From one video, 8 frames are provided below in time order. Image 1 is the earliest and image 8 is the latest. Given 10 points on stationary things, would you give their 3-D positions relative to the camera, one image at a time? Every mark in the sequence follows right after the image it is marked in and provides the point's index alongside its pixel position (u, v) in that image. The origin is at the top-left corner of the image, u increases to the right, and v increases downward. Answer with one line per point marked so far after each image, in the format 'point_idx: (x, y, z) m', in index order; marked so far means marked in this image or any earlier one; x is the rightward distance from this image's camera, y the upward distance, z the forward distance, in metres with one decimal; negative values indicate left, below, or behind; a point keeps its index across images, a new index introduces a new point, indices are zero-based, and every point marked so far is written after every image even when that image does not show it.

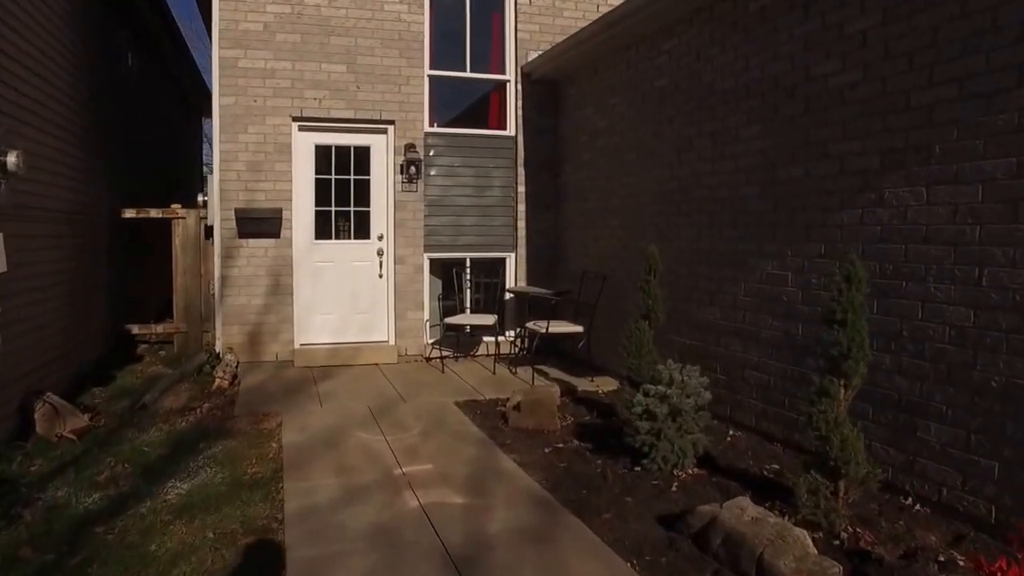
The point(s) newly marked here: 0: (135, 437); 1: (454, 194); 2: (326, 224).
0: (-2.6, -1.0, +5.5) m
1: (-0.6, +0.9, +7.8) m
2: (-1.8, +0.6, +7.6) m
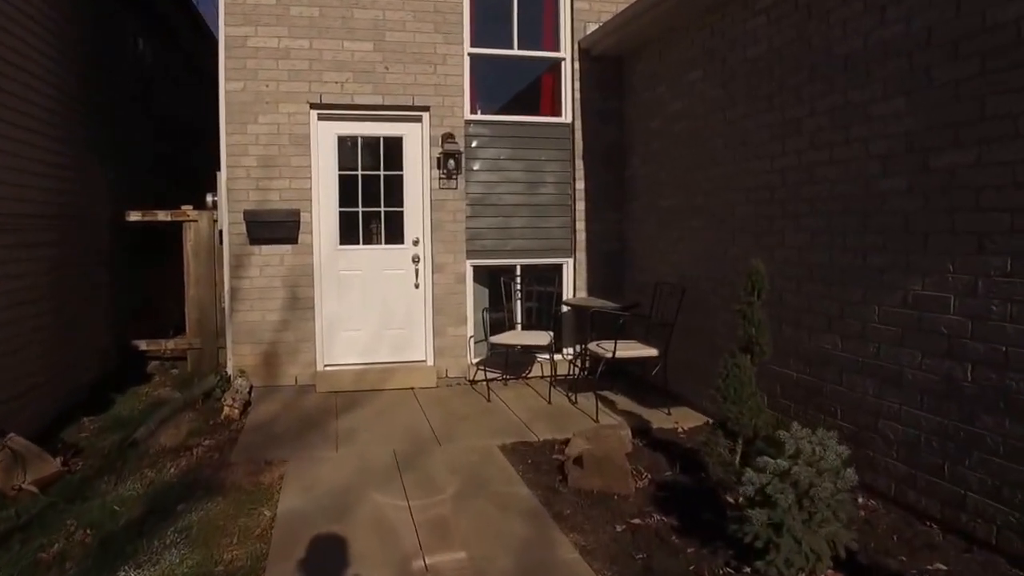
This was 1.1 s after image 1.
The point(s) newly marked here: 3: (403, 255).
0: (-2.3, -1.2, +4.5) m
1: (-0.1, +0.8, +6.7) m
2: (-1.3, +0.5, +6.5) m
3: (-0.9, +0.3, +6.6) m
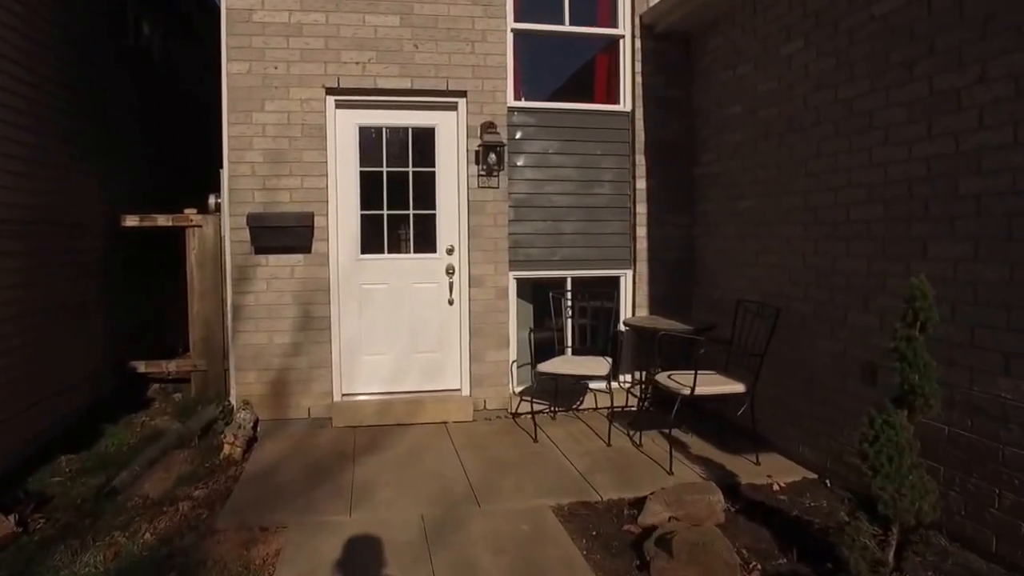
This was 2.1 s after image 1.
0: (-2.0, -1.3, +3.6) m
1: (+0.3, +0.7, +5.7) m
2: (-0.9, +0.4, +5.6) m
3: (-0.6, +0.2, +5.7) m
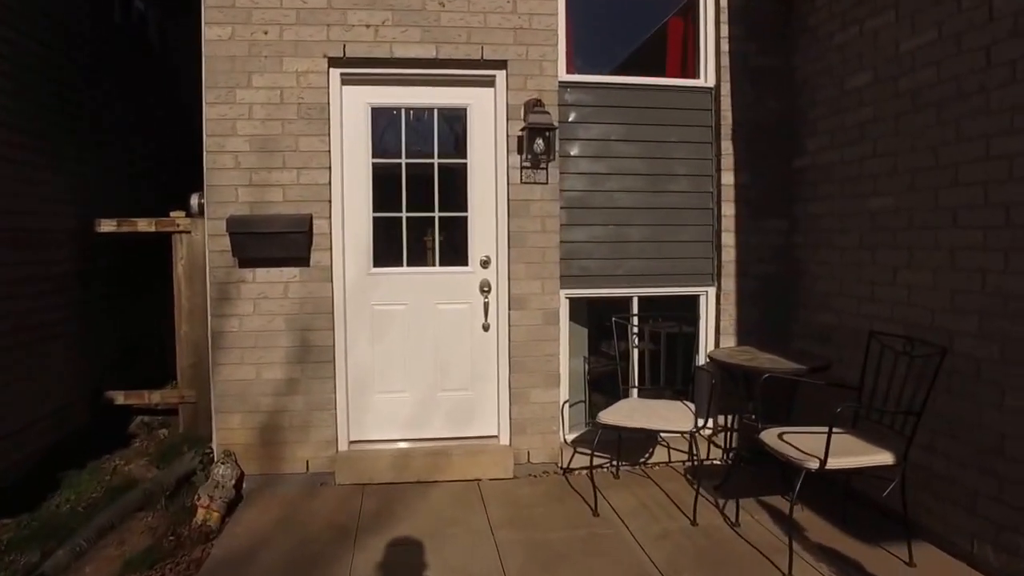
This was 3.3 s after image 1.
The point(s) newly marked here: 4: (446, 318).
0: (-1.8, -1.4, +2.5) m
1: (+0.6, +0.6, +4.5) m
2: (-0.6, +0.3, +4.4) m
3: (-0.3, 0.0, +4.5) m
4: (-0.4, -0.2, +4.5) m
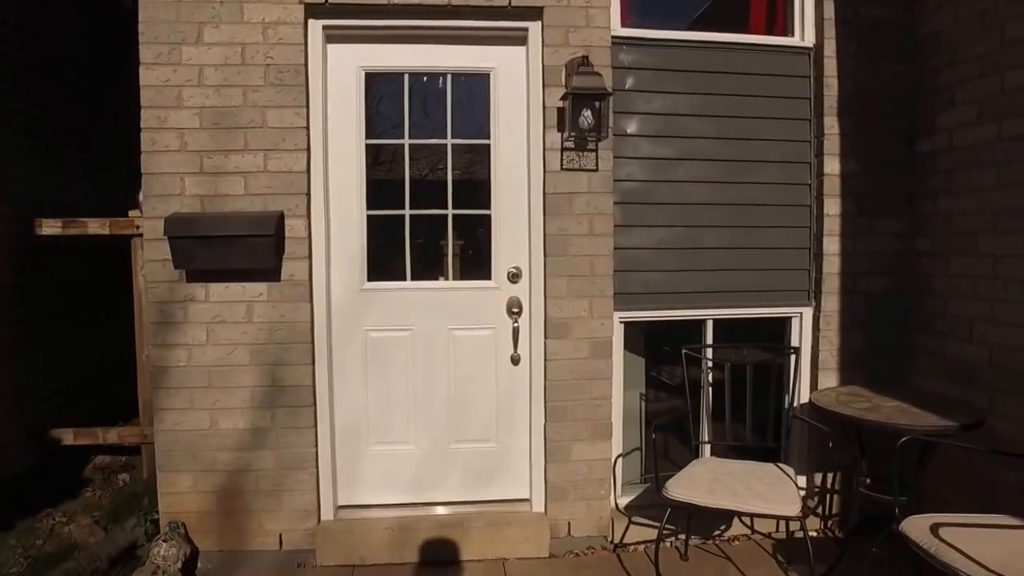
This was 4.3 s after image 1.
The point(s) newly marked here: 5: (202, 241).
0: (-1.8, -1.4, +1.5) m
1: (+0.7, +0.5, +3.4) m
2: (-0.5, +0.2, +3.4) m
3: (-0.1, -0.1, +3.4) m
4: (-0.2, -0.3, +3.4) m
5: (-1.2, +0.2, +3.1) m
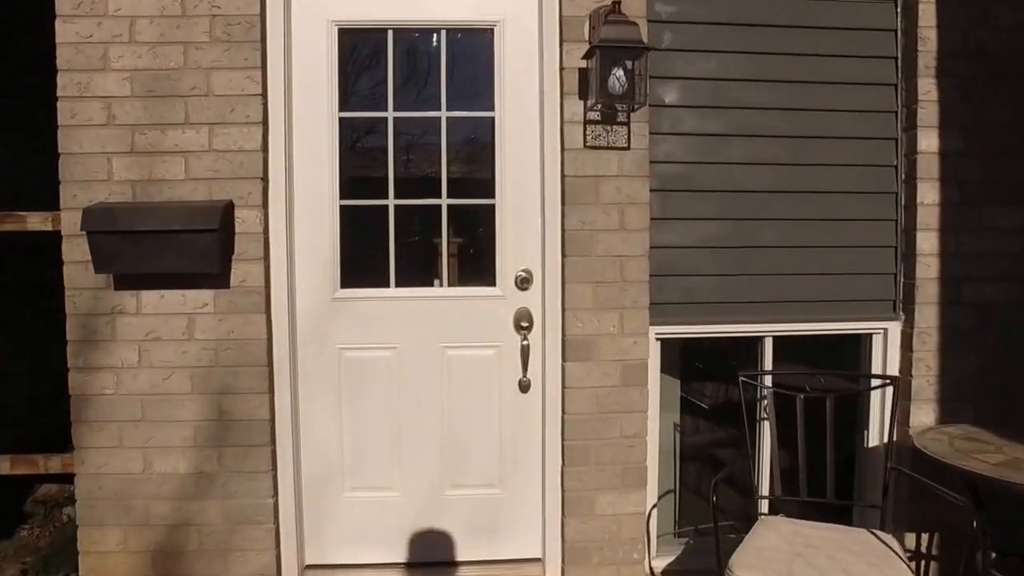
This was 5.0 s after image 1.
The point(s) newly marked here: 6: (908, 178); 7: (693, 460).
0: (-1.8, -1.5, +0.8) m
1: (+0.7, +0.4, +2.7) m
2: (-0.5, +0.1, +2.7) m
3: (-0.1, -0.1, +2.8) m
4: (-0.2, -0.3, +2.8) m
5: (-1.2, +0.2, +2.5) m
6: (+1.4, +0.4, +2.8) m
7: (+0.7, -0.7, +2.9) m
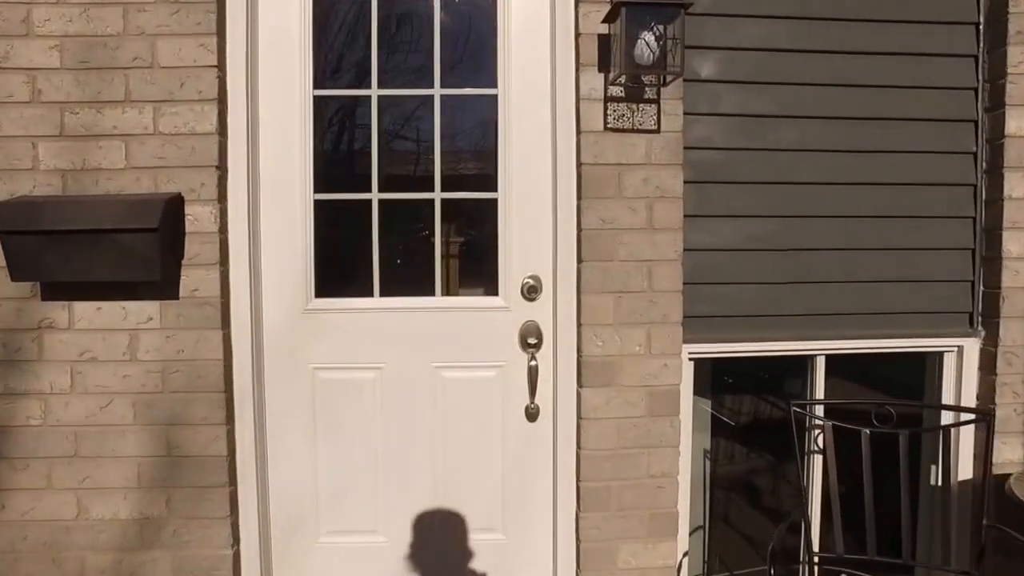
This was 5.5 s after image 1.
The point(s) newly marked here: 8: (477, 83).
0: (-1.8, -1.5, +0.4) m
1: (+0.8, +0.4, +2.3) m
2: (-0.4, +0.1, +2.3) m
3: (-0.1, -0.1, +2.3) m
4: (-0.2, -0.3, +2.3) m
5: (-1.2, +0.1, +2.0) m
6: (+1.4, +0.4, +2.4) m
7: (+0.7, -0.7, +2.5) m
8: (-0.1, +0.6, +2.3) m
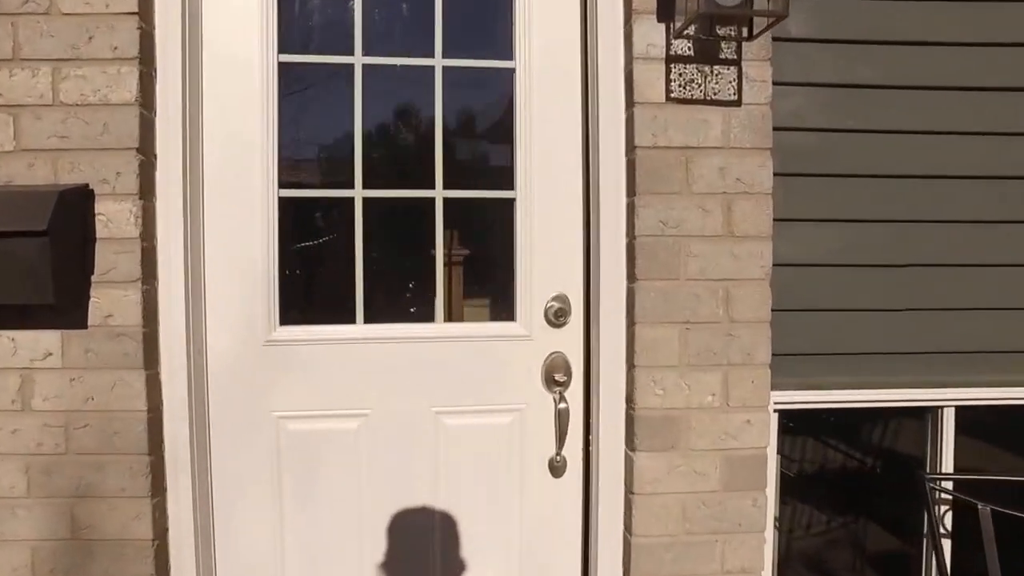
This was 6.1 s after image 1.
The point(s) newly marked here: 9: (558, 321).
0: (-1.7, -1.5, -0.2) m
1: (+0.8, +0.4, +1.7) m
2: (-0.4, +0.1, +1.7) m
3: (0.0, -0.2, +1.8) m
4: (-0.1, -0.4, +1.8) m
5: (-1.1, +0.1, +1.5) m
6: (+1.5, +0.3, +1.8) m
7: (+0.8, -0.8, +1.9) m
8: (-0.1, +0.5, +1.7) m
9: (+0.1, -0.1, +1.7) m
